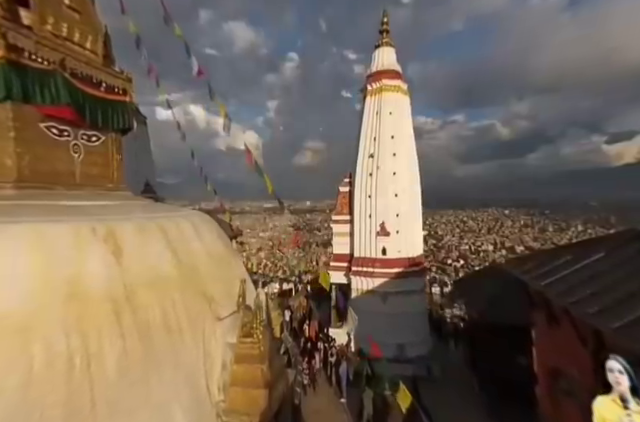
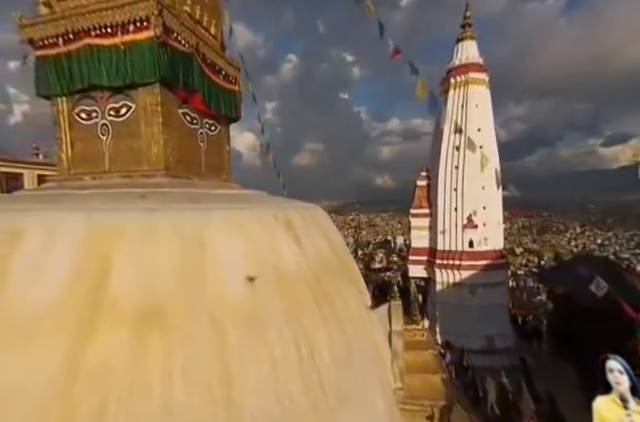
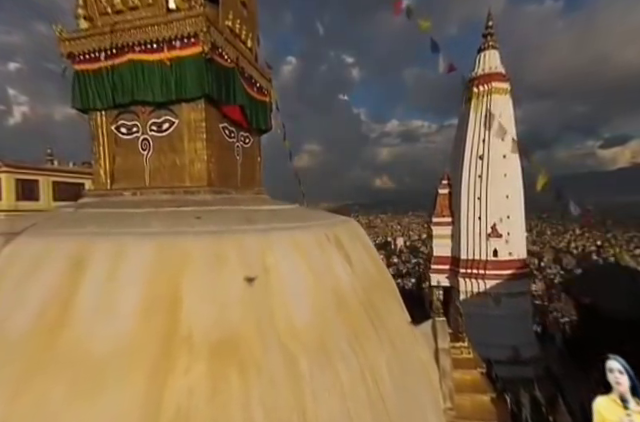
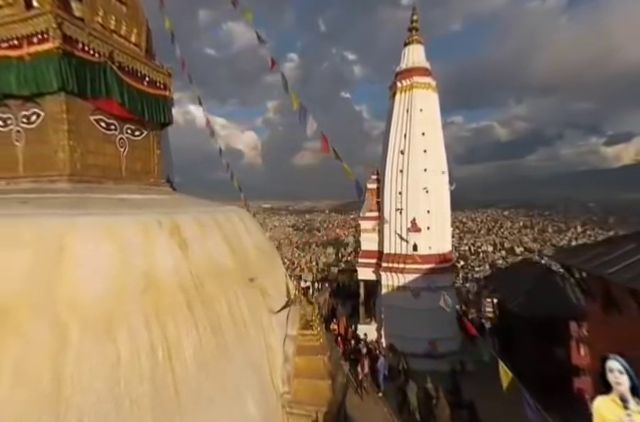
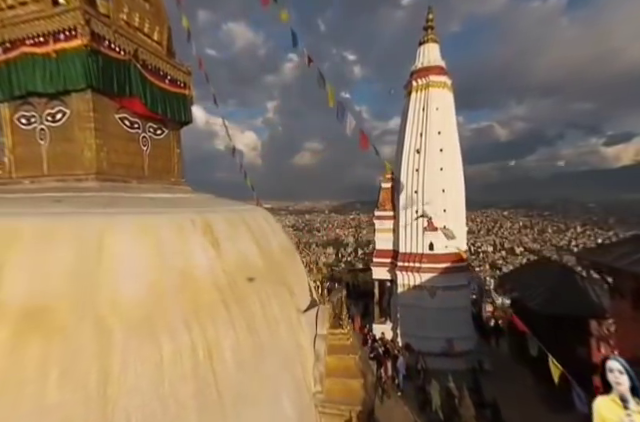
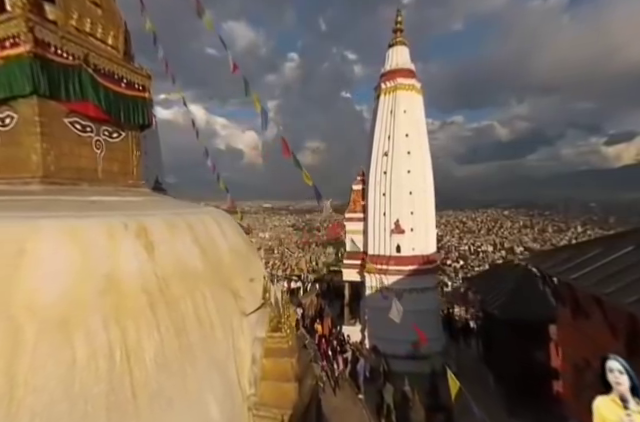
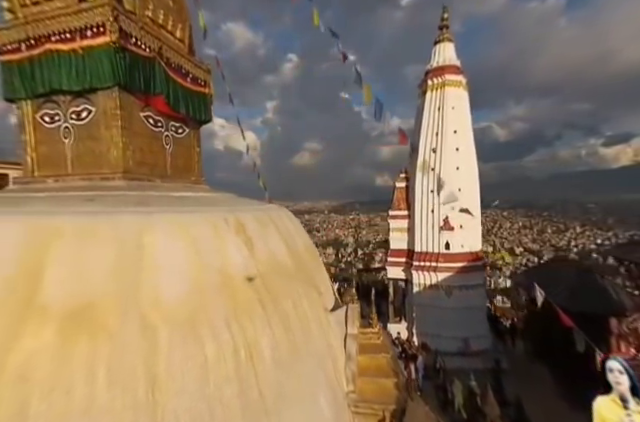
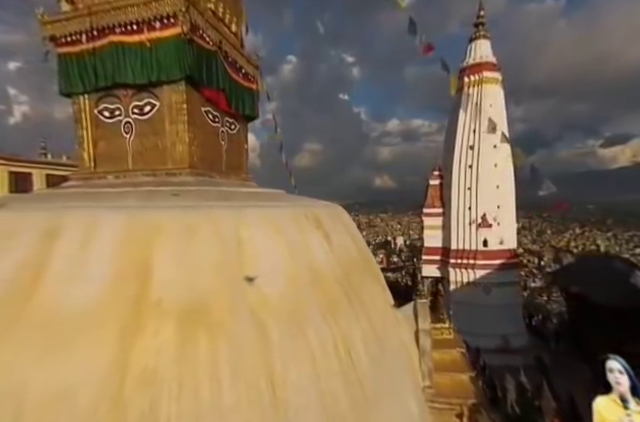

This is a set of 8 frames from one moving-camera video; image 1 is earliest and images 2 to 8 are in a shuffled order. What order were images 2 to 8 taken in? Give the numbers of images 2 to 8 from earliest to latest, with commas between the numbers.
6, 4, 5, 7, 2, 8, 3
